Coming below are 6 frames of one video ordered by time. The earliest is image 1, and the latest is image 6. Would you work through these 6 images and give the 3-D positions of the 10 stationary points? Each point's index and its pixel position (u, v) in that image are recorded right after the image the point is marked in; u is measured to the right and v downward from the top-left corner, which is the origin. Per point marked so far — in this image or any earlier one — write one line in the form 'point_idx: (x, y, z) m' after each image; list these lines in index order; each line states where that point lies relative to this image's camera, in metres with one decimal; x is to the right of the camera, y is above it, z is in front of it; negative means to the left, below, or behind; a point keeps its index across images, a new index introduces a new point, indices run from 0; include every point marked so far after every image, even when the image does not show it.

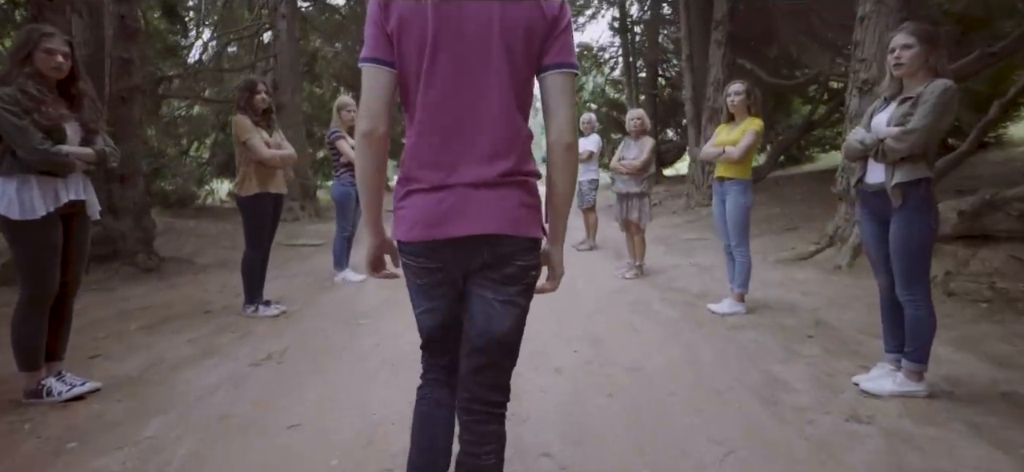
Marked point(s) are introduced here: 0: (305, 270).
0: (-2.6, -0.4, +7.1) m
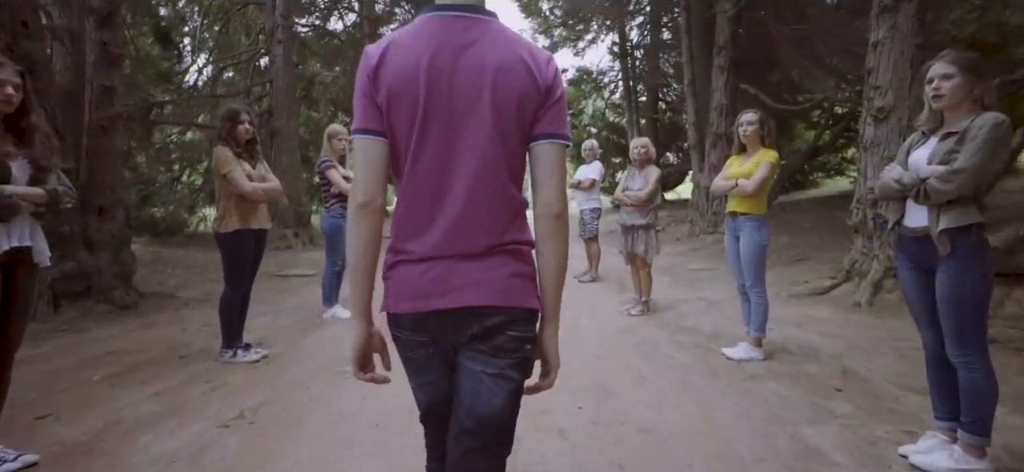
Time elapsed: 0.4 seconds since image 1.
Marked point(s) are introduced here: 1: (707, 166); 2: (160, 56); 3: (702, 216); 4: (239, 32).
0: (-2.6, -0.8, +6.8) m
1: (+3.9, +1.4, +11.4) m
2: (-6.3, +3.2, +10.1) m
3: (+3.9, +0.4, +11.5) m
4: (-5.9, +4.4, +12.2) m
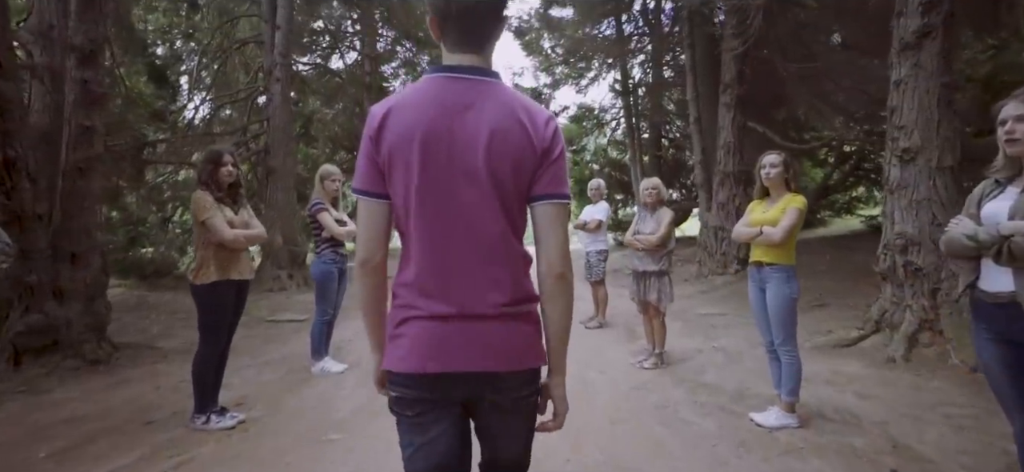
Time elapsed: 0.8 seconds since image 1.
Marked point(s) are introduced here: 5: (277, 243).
0: (-2.6, -1.3, +6.3) m
1: (+4.0, +0.6, +11.1) m
2: (-6.2, +2.5, +9.9) m
3: (+3.9, -0.4, +11.1) m
4: (-5.9, +3.6, +12.1) m
5: (-4.7, -0.1, +11.3) m
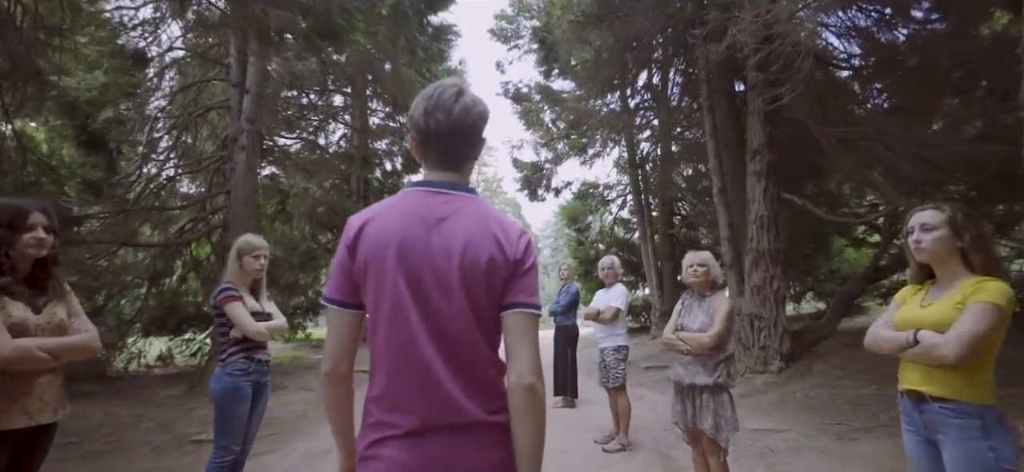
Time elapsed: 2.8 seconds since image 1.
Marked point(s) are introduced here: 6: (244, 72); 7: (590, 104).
0: (-2.6, -2.1, +4.4) m
1: (+3.9, -0.9, +9.4) m
2: (-6.3, +1.1, +8.5) m
3: (+3.8, -1.9, +9.3) m
4: (-5.9, +1.9, +10.9) m
5: (-4.7, -1.6, +9.5) m
6: (-4.8, +2.9, +10.2) m
7: (+2.0, +3.5, +14.9) m
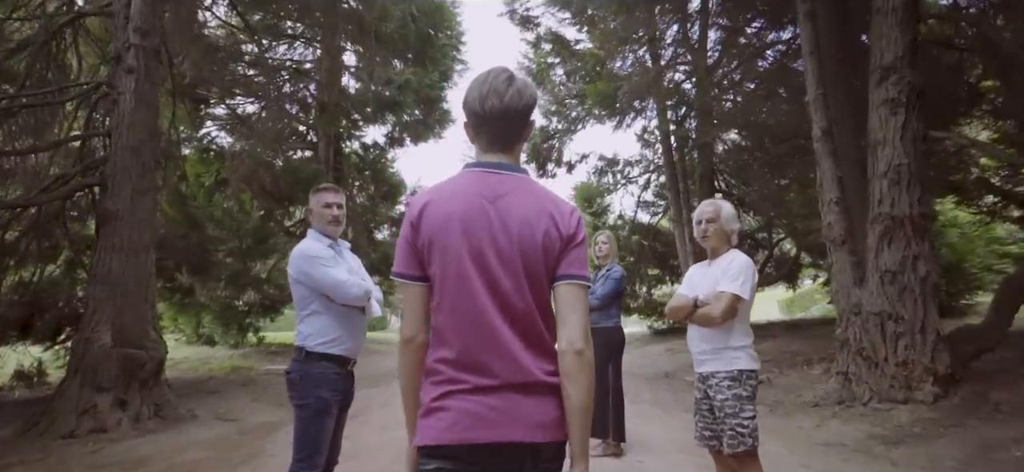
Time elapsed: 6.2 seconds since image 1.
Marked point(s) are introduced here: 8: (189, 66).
0: (-2.5, -1.7, +1.3) m
1: (+4.0, -0.4, +6.3) m
2: (-6.2, +1.6, +5.4) m
3: (+4.0, -1.4, +6.1) m
4: (-5.8, +2.3, +7.8) m
5: (-4.6, -1.2, +6.4) m
6: (-4.7, +3.4, +7.1) m
7: (+2.1, +3.9, +11.7) m
8: (-5.2, +2.7, +9.0) m
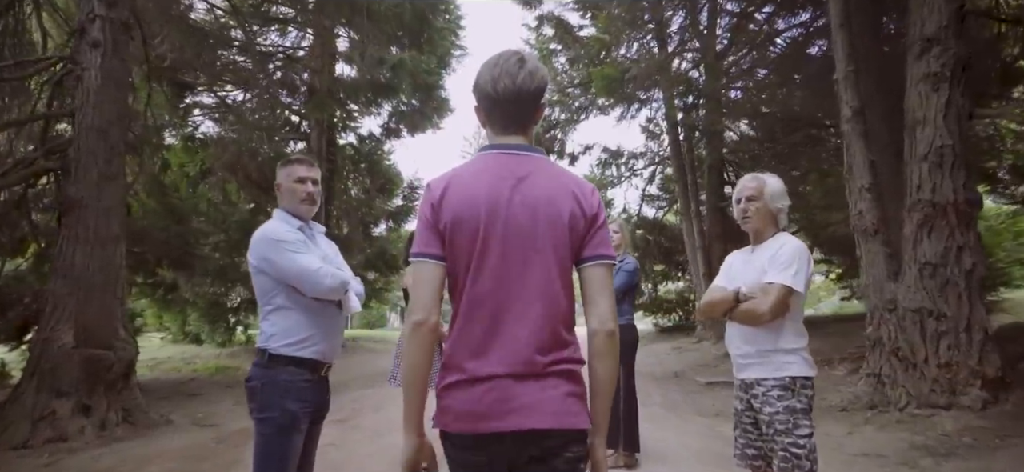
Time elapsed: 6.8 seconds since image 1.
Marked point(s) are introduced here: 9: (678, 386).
0: (-2.5, -1.6, +0.7) m
1: (+4.1, -0.3, +5.7) m
2: (-6.1, +1.7, +4.8) m
3: (+4.0, -1.3, +5.6) m
4: (-5.8, +2.5, +7.2) m
5: (-4.6, -1.1, +5.8) m
6: (-4.7, +3.5, +6.5) m
7: (+2.2, +4.0, +11.1) m
8: (-5.1, +2.8, +8.4) m
9: (+2.9, -2.6, +9.8) m
